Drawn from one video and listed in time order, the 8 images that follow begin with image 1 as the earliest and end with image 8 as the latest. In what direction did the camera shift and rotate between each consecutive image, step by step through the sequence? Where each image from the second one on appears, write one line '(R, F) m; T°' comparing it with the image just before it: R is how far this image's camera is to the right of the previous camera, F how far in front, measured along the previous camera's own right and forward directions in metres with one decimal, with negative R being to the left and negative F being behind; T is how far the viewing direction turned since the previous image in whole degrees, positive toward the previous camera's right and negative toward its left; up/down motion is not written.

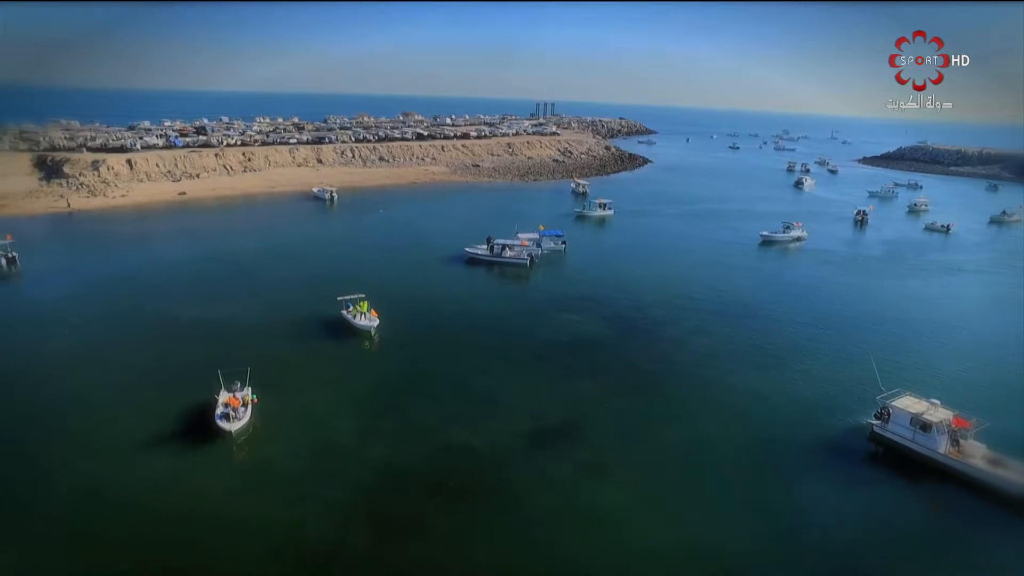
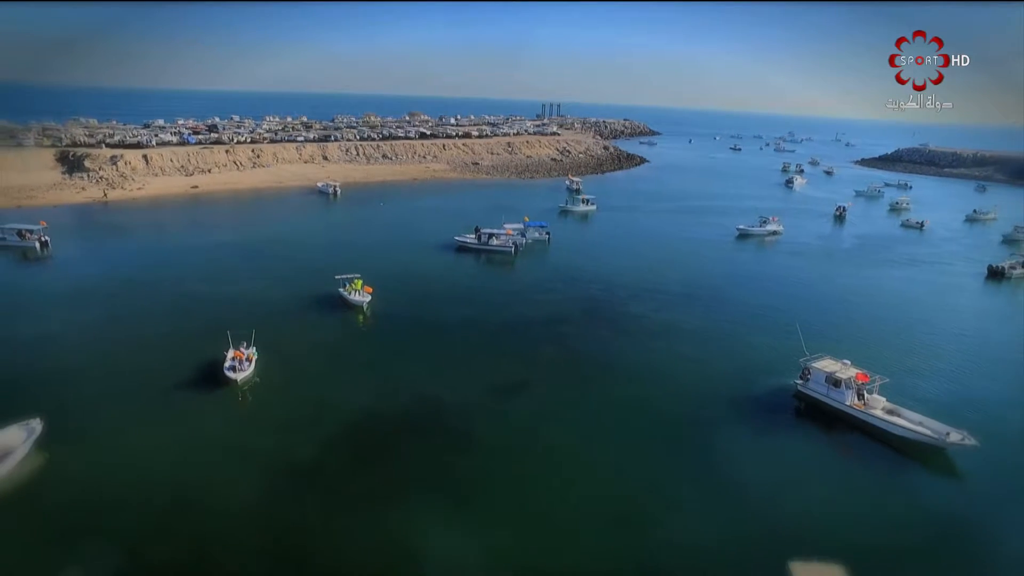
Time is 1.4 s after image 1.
(+1.5, -2.8) m; -1°
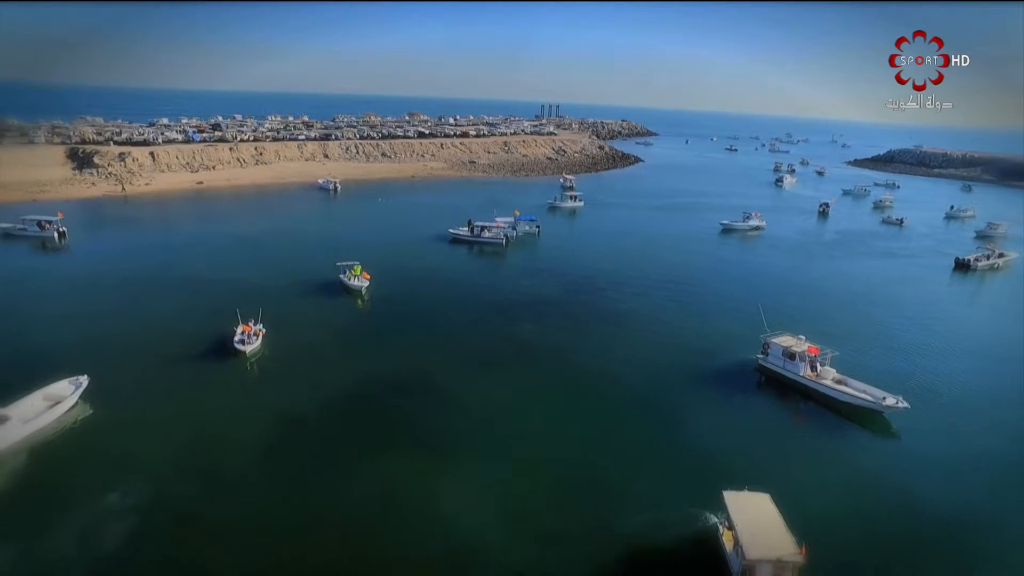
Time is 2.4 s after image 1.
(+0.6, -2.0) m; 0°
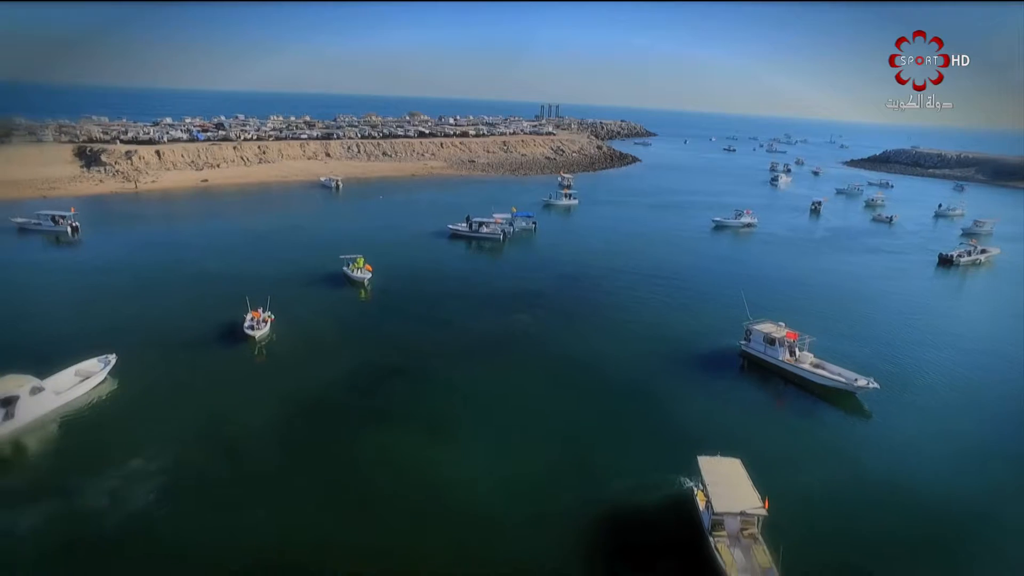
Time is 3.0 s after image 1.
(+0.2, -1.3) m; 0°
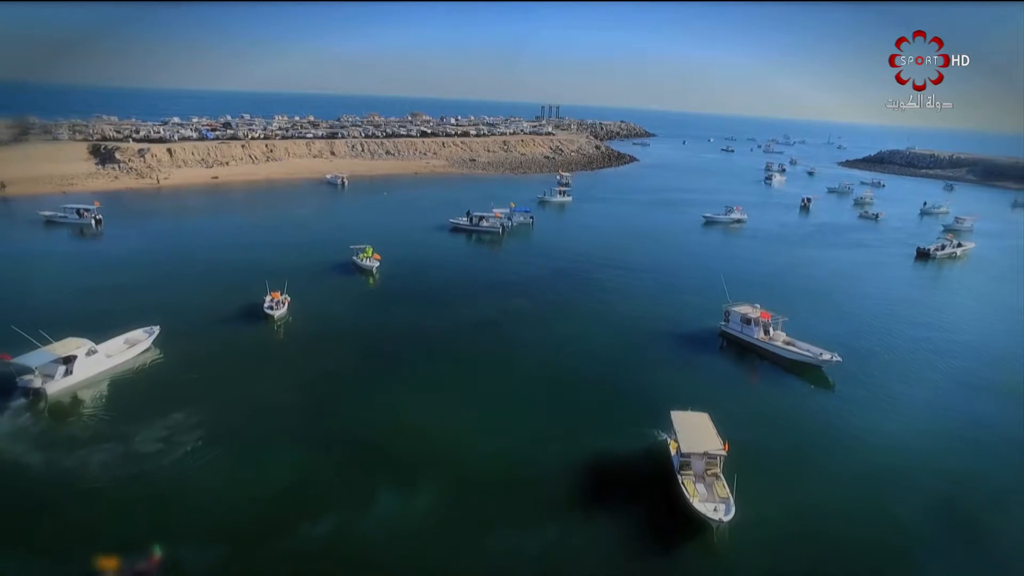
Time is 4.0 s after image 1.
(+0.1, -2.1) m; 0°
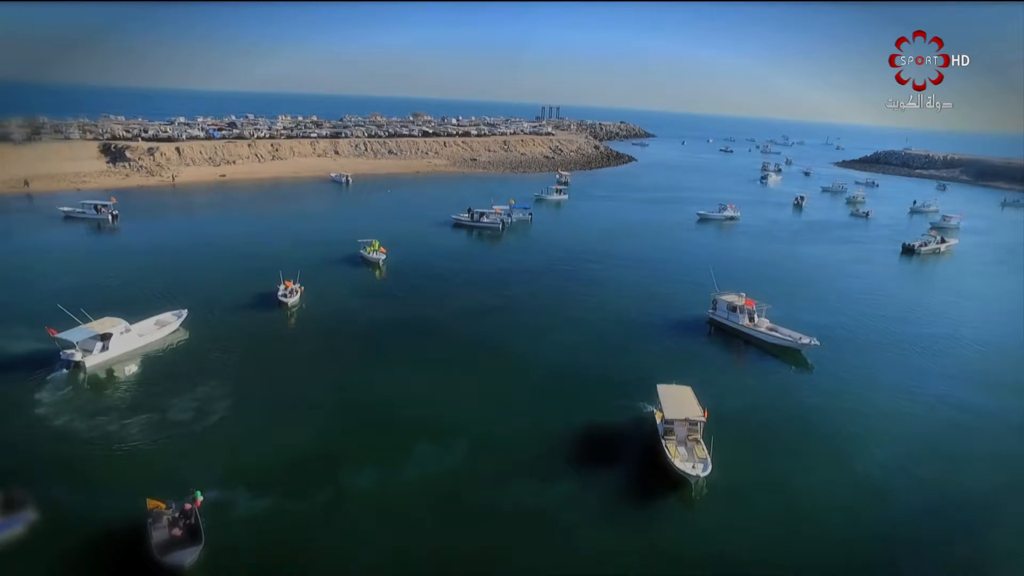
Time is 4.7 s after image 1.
(+0.1, -1.6) m; 0°
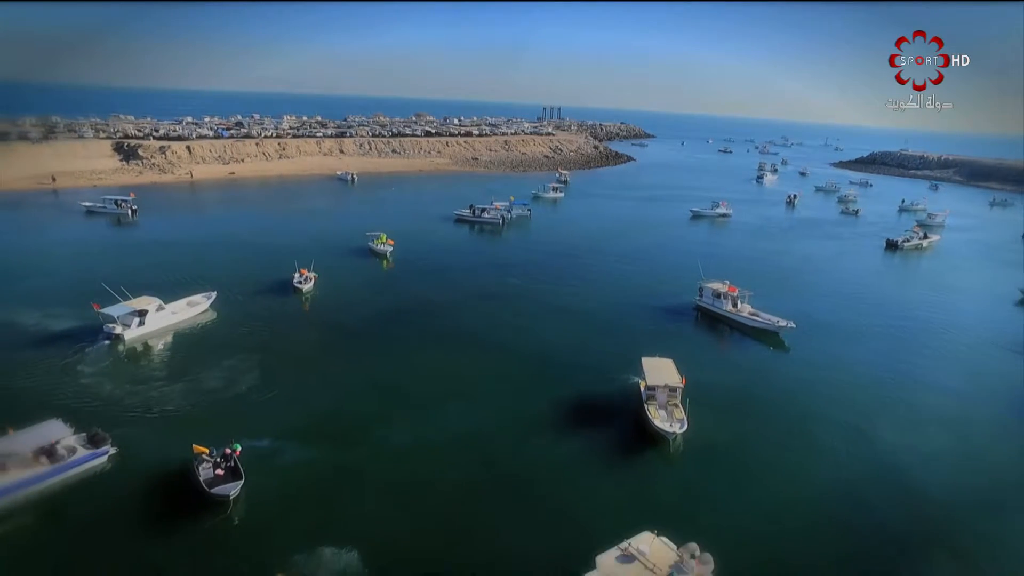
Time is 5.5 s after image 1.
(+0.1, -2.0) m; 0°
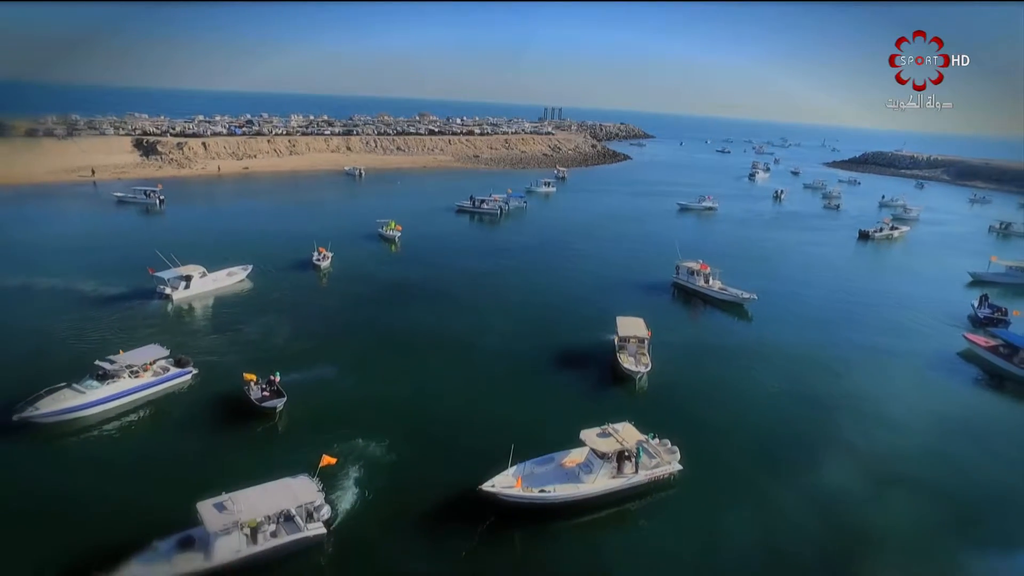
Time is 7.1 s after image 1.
(+0.4, -3.5) m; 0°
